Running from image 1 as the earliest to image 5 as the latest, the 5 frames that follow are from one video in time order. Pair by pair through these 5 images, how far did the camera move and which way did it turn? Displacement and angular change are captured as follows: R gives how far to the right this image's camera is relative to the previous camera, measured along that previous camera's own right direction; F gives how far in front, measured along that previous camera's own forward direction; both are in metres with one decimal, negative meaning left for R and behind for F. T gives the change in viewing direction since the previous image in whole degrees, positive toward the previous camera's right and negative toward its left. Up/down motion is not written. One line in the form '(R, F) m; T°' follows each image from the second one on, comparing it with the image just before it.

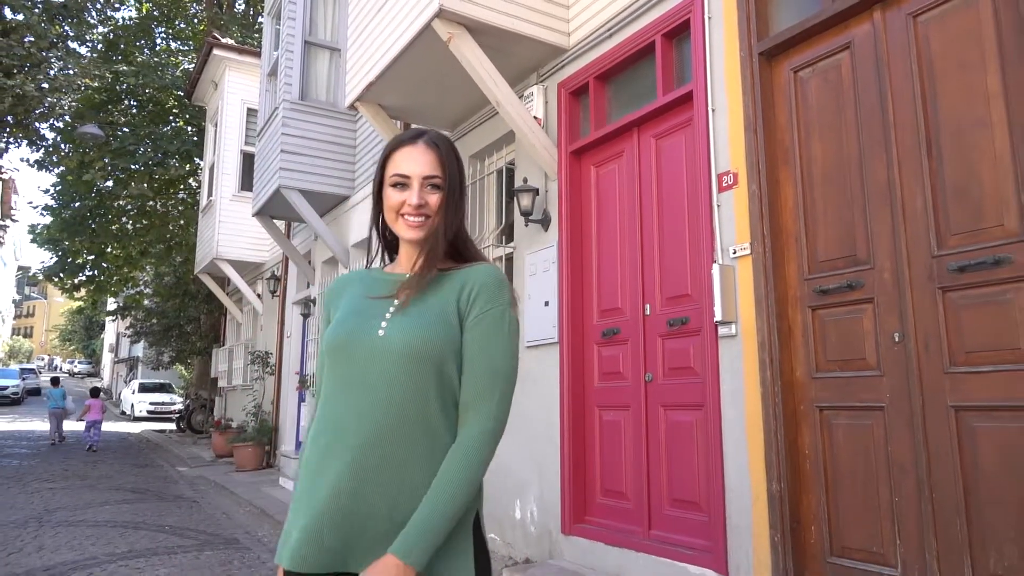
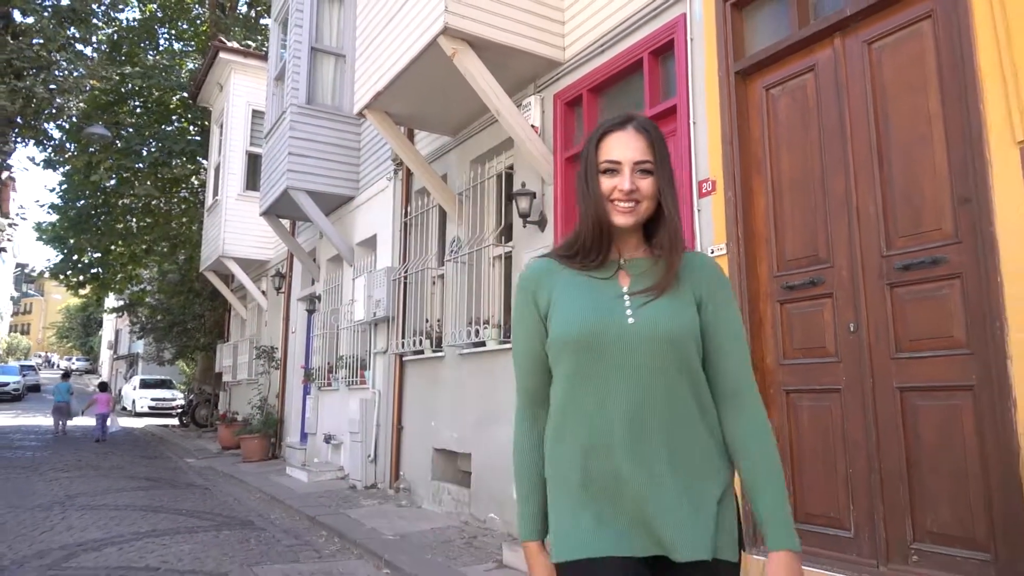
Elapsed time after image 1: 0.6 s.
(0.0, -0.4) m; 0°
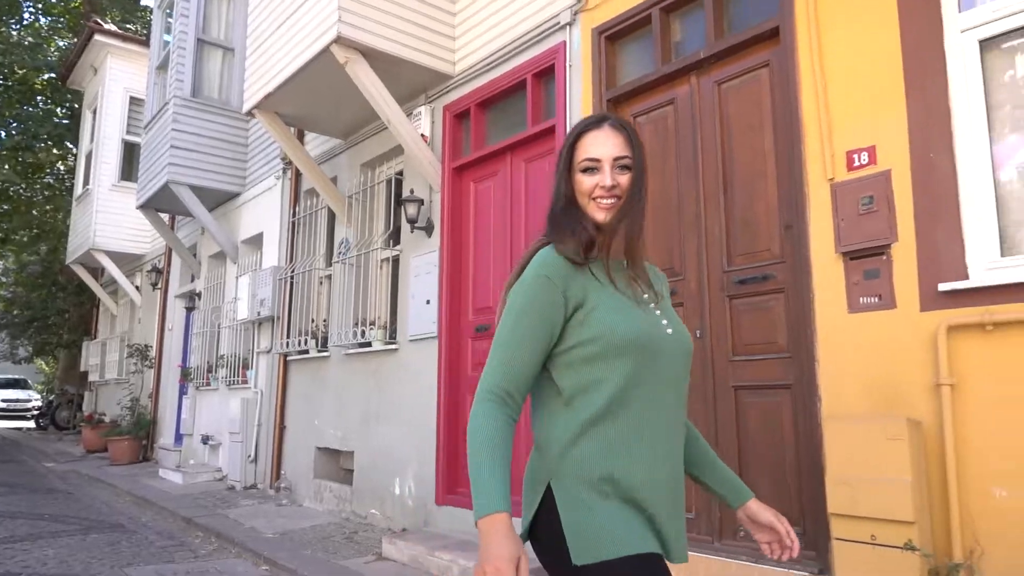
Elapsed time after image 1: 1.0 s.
(0.0, -0.3) m; +9°
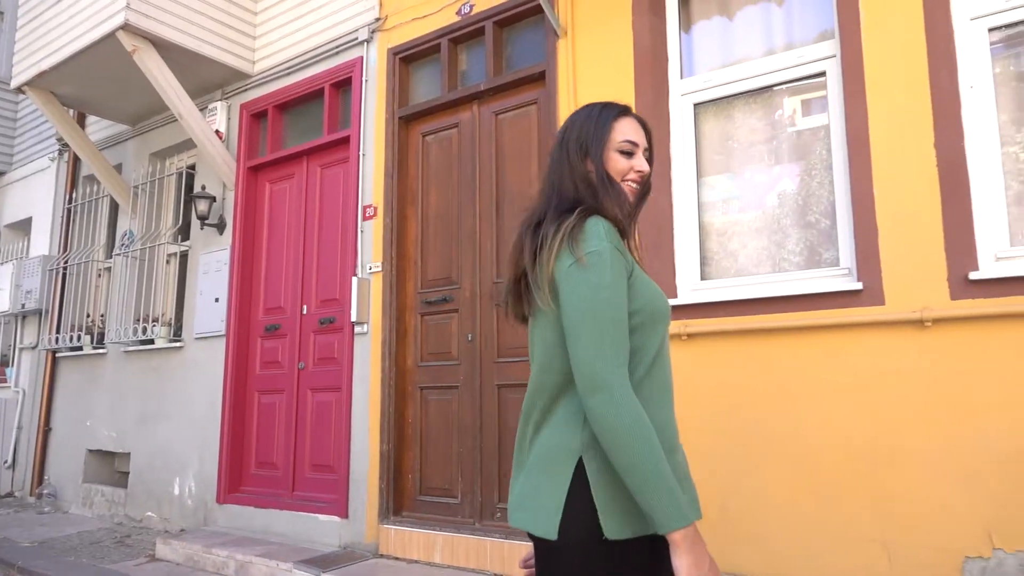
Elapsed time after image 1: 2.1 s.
(+0.1, -0.4) m; +15°
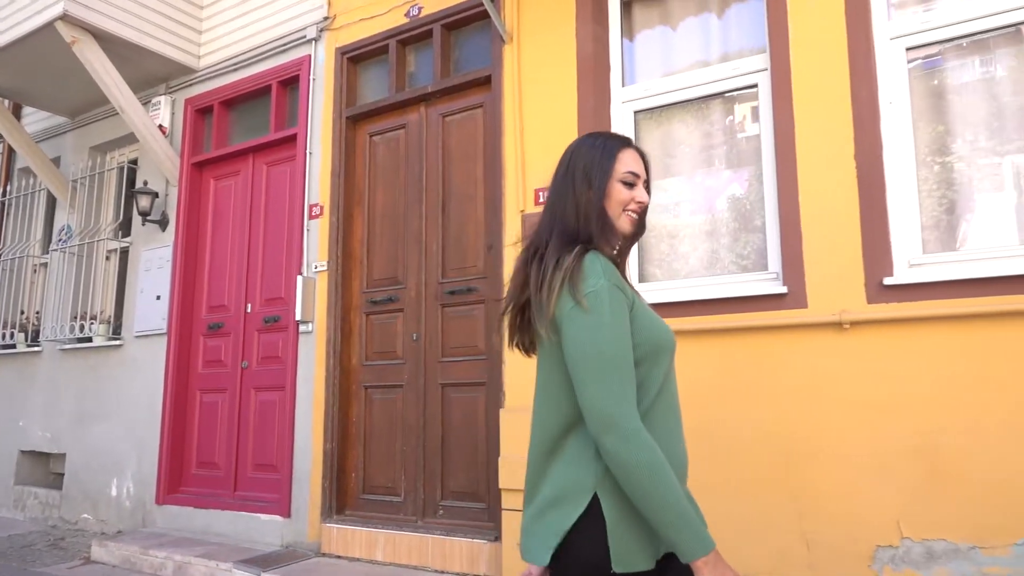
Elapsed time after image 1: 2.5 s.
(+0.1, -0.1) m; +4°
